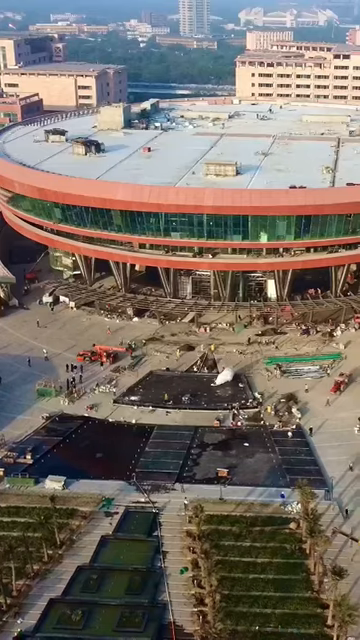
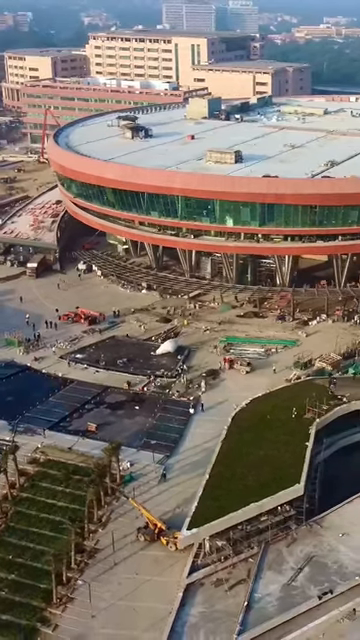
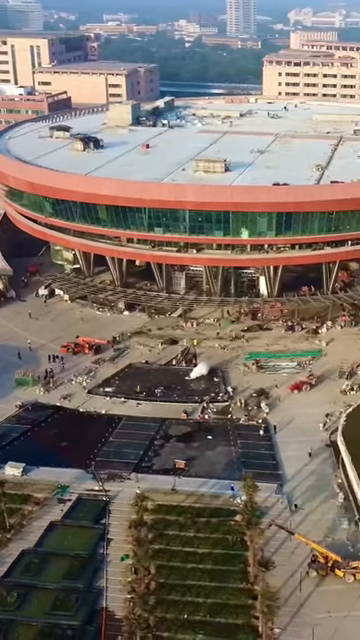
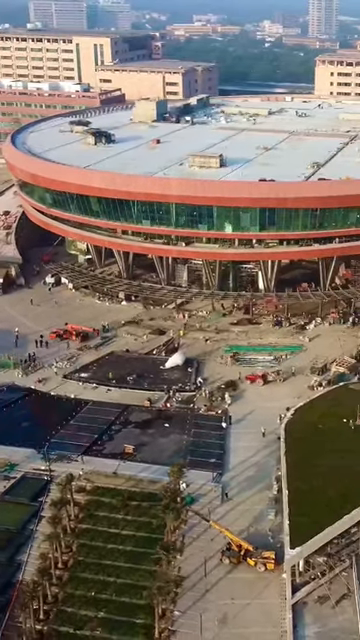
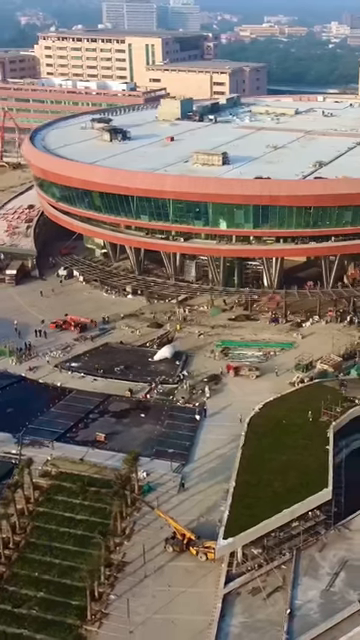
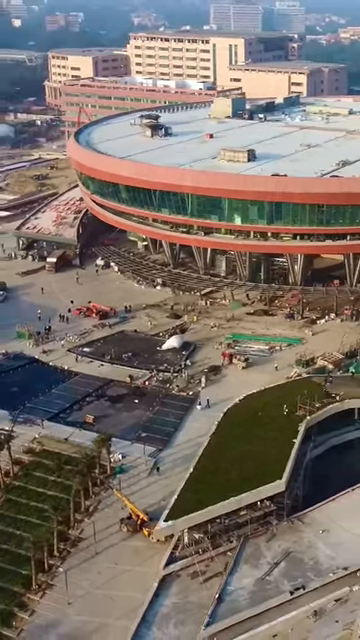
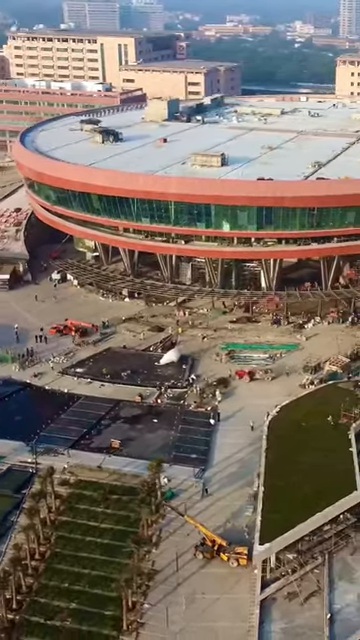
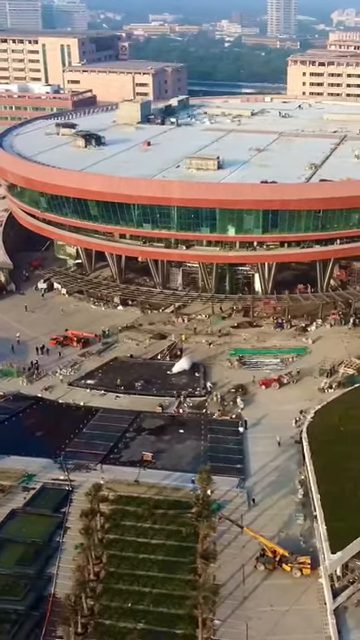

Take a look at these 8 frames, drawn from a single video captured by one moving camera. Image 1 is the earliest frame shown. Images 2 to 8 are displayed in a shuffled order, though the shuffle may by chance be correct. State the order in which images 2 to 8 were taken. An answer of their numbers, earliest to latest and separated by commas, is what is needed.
3, 8, 4, 7, 5, 2, 6
